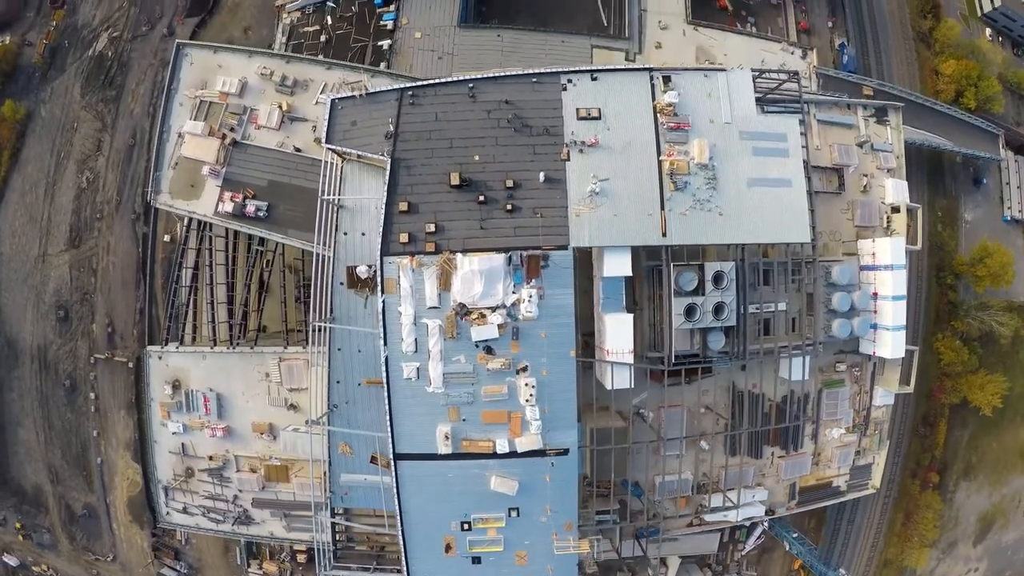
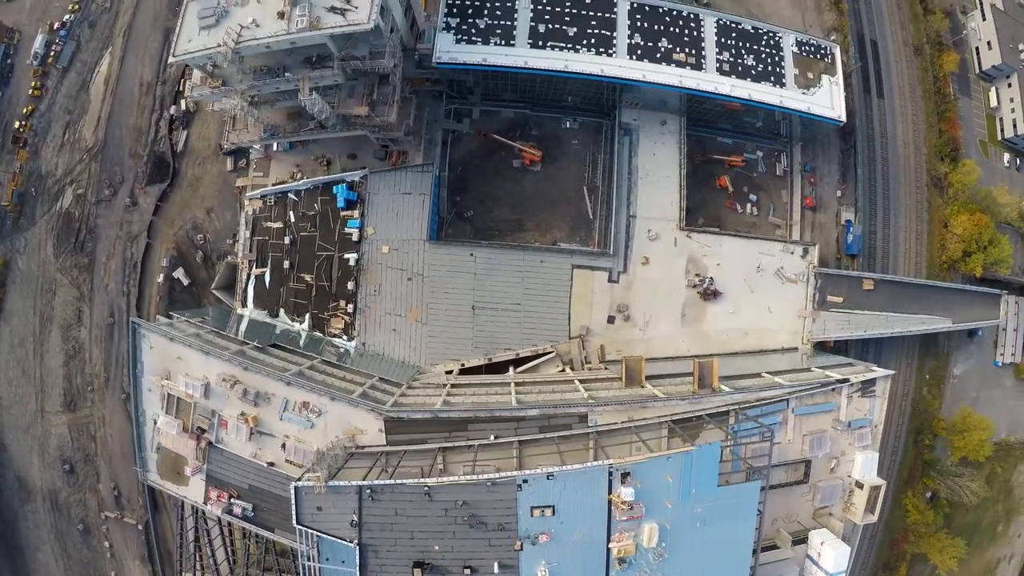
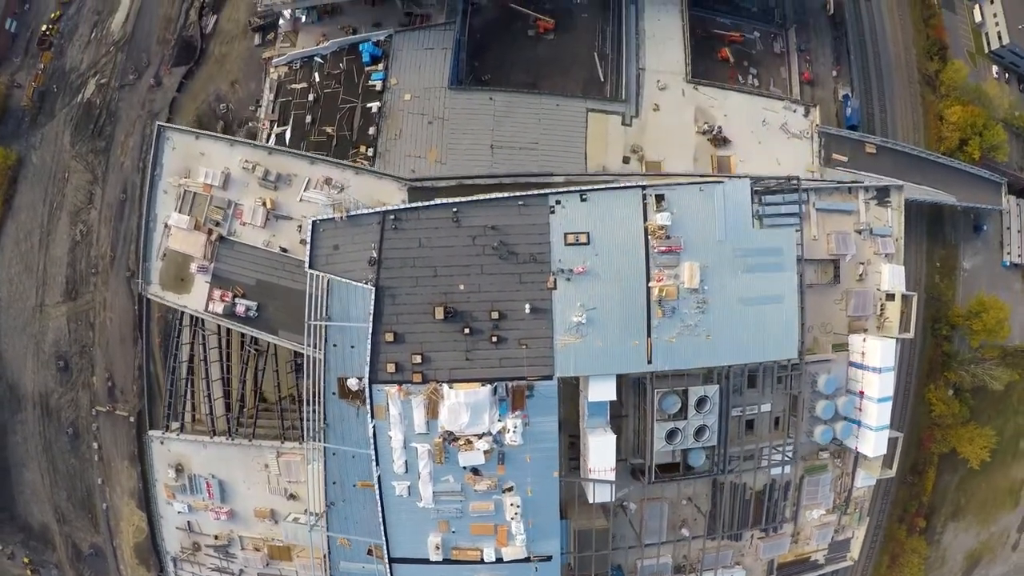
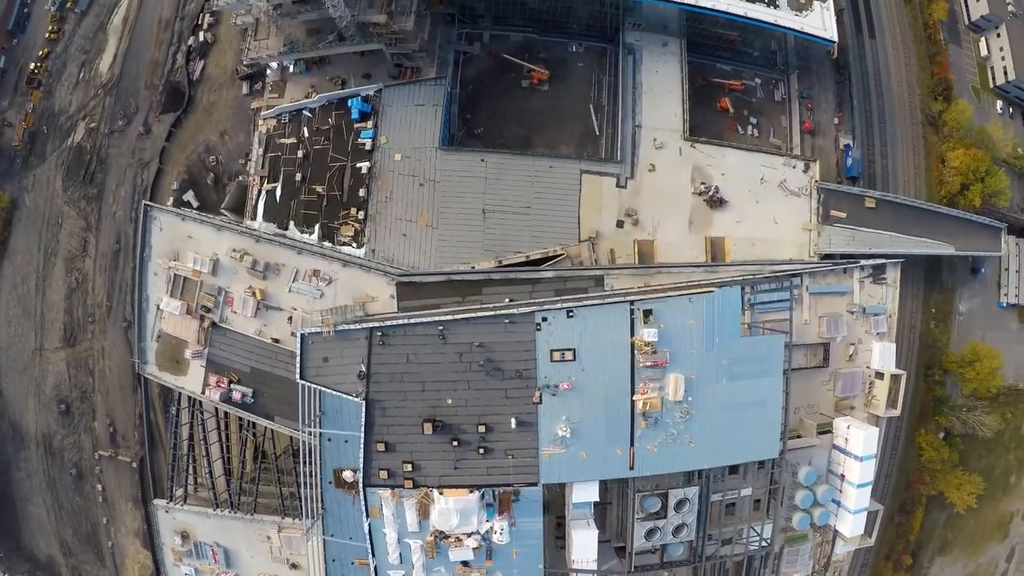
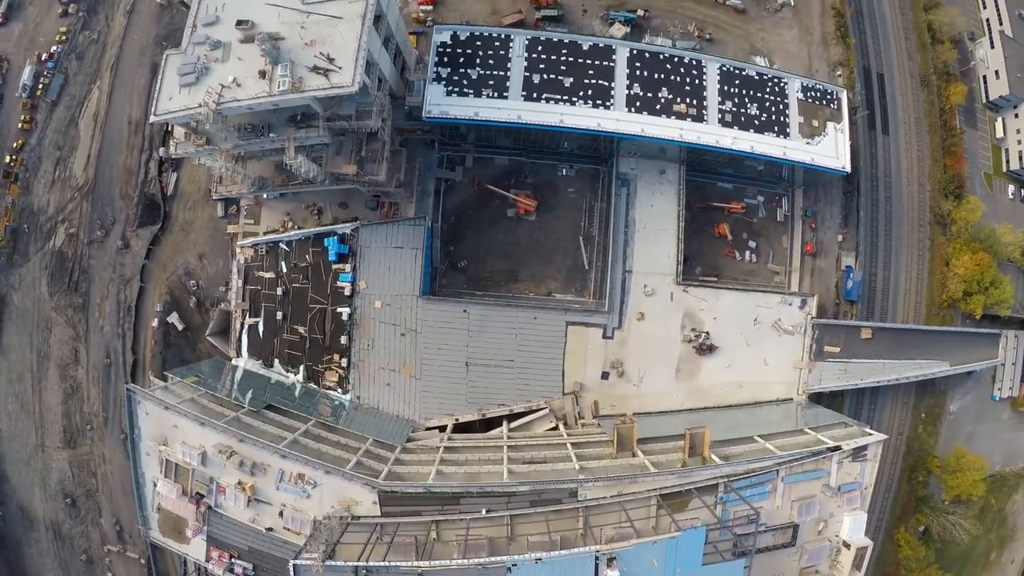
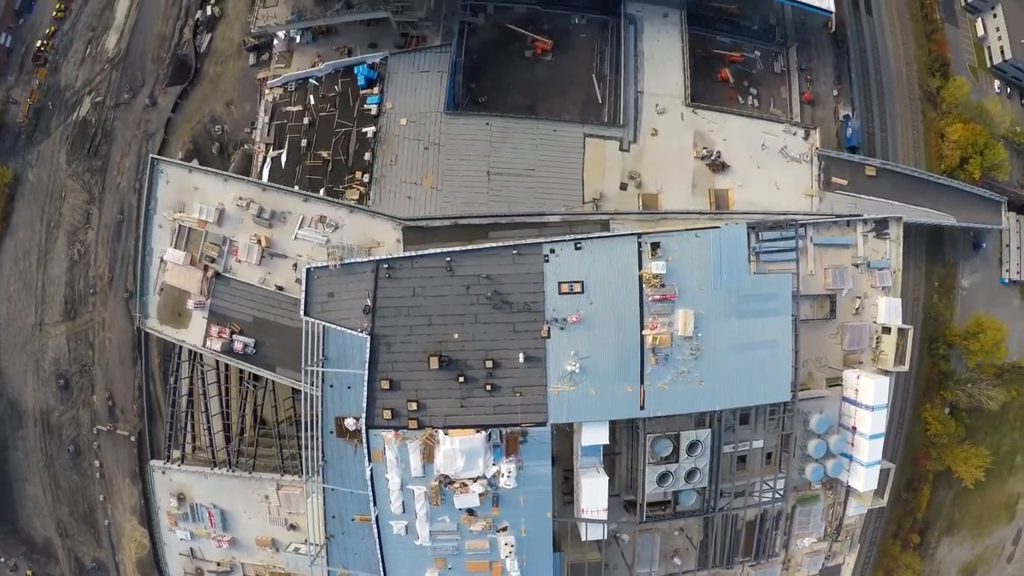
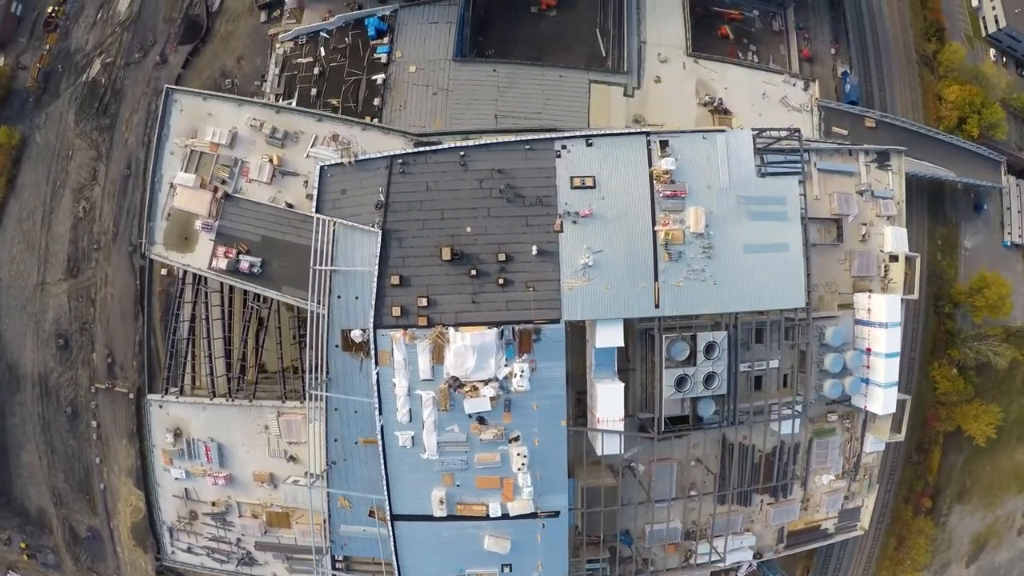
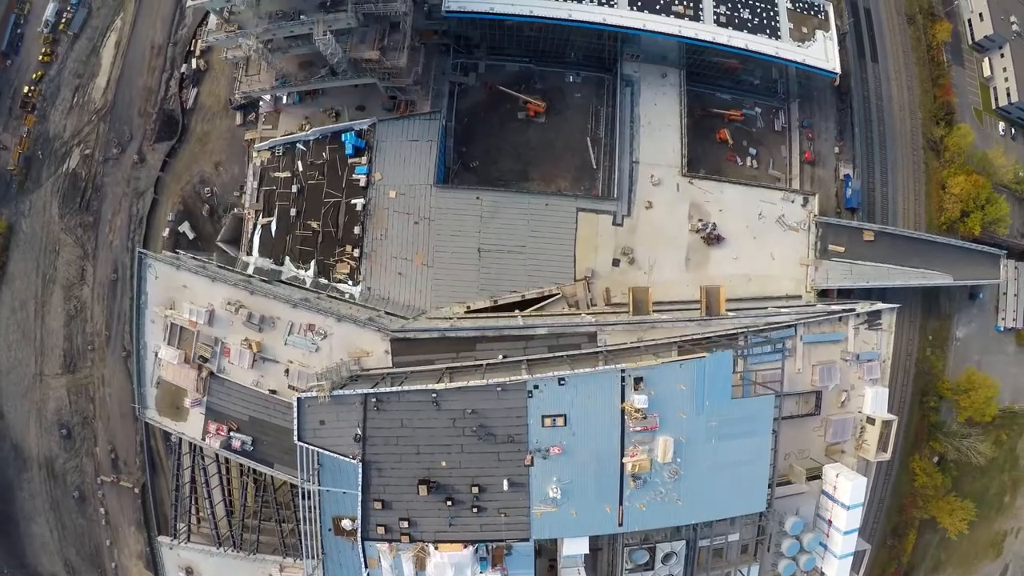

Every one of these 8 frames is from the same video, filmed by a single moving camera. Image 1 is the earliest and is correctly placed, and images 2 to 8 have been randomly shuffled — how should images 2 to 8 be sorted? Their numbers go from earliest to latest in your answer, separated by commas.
7, 3, 6, 4, 8, 2, 5
